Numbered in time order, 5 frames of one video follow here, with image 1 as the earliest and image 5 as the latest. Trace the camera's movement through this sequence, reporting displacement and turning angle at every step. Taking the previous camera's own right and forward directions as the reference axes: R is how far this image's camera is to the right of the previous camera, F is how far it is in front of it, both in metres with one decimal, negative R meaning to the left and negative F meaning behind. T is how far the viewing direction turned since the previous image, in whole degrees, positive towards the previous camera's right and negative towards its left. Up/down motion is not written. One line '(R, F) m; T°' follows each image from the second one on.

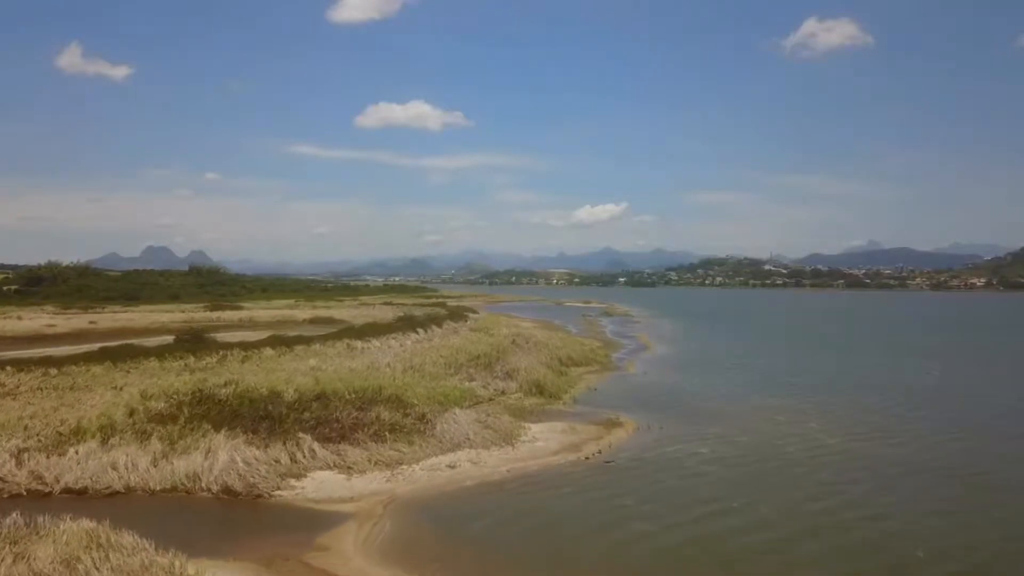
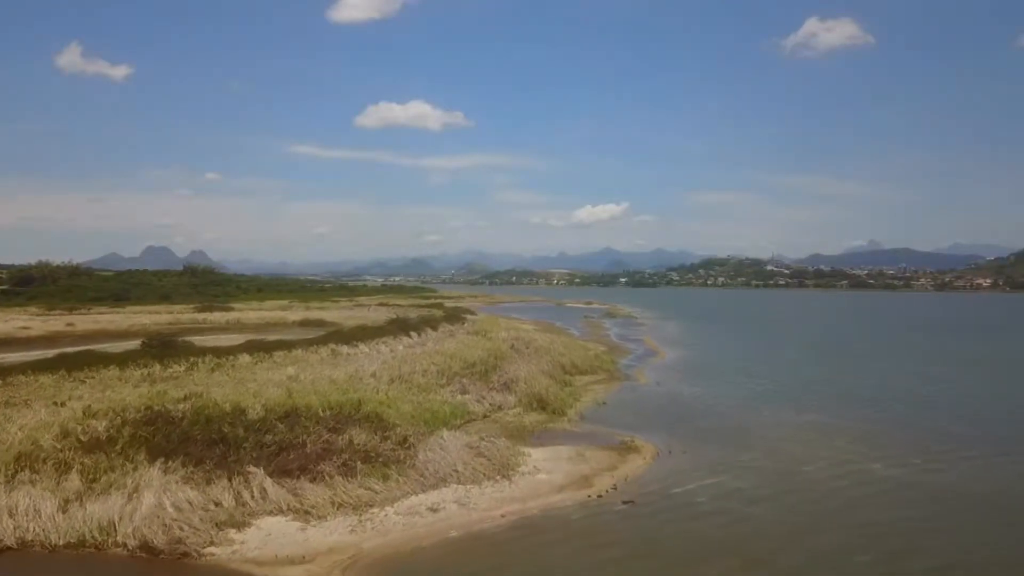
(+0.1, +2.4) m; 0°
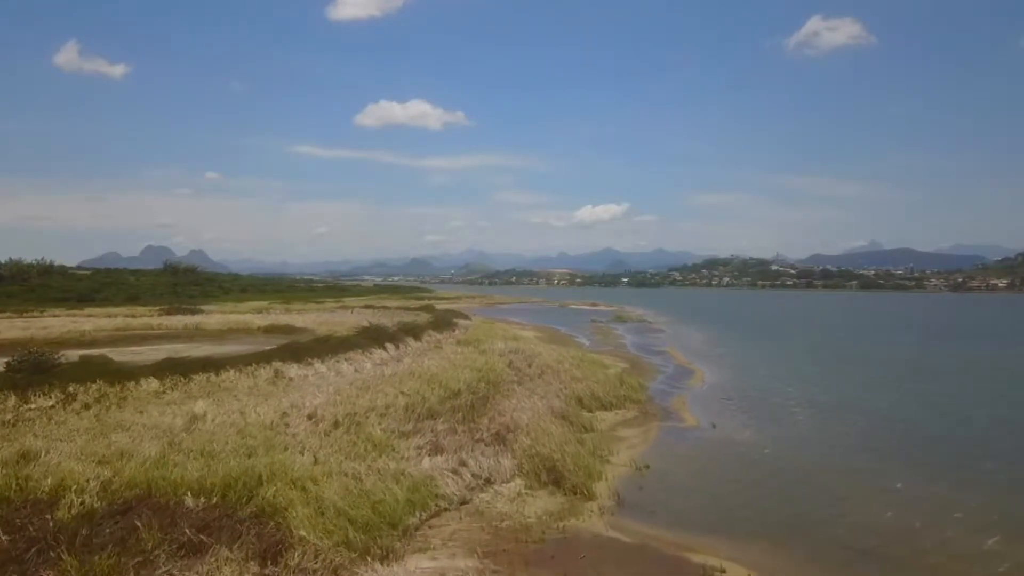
(+0.1, +6.7) m; 0°
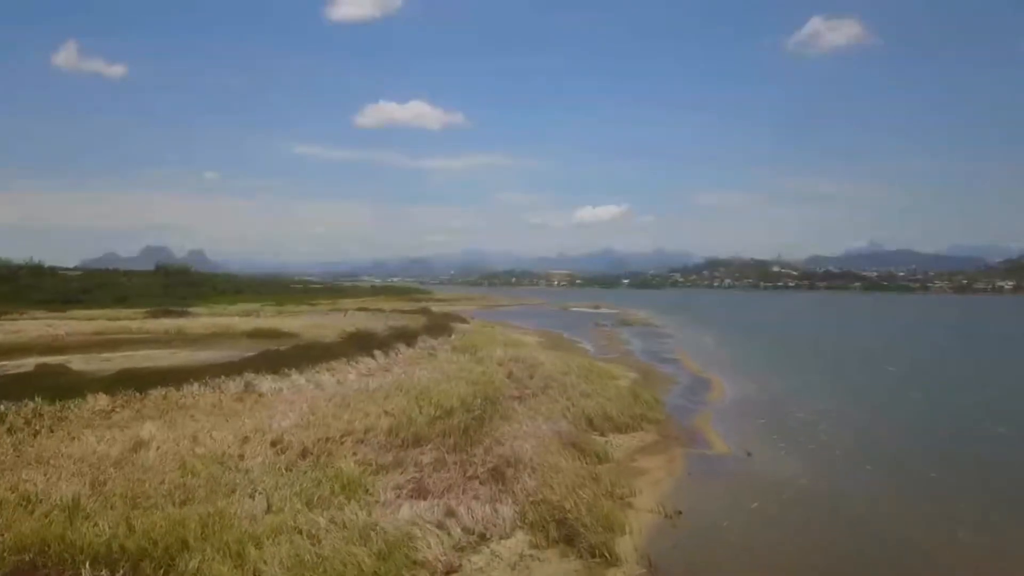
(0.0, +2.4) m; 0°
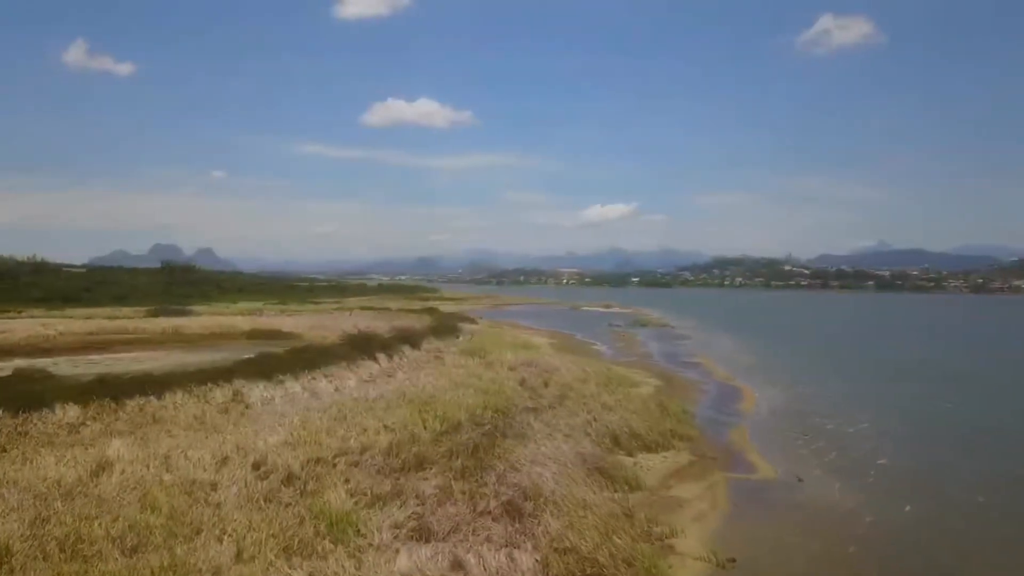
(-0.2, +1.8) m; -1°
